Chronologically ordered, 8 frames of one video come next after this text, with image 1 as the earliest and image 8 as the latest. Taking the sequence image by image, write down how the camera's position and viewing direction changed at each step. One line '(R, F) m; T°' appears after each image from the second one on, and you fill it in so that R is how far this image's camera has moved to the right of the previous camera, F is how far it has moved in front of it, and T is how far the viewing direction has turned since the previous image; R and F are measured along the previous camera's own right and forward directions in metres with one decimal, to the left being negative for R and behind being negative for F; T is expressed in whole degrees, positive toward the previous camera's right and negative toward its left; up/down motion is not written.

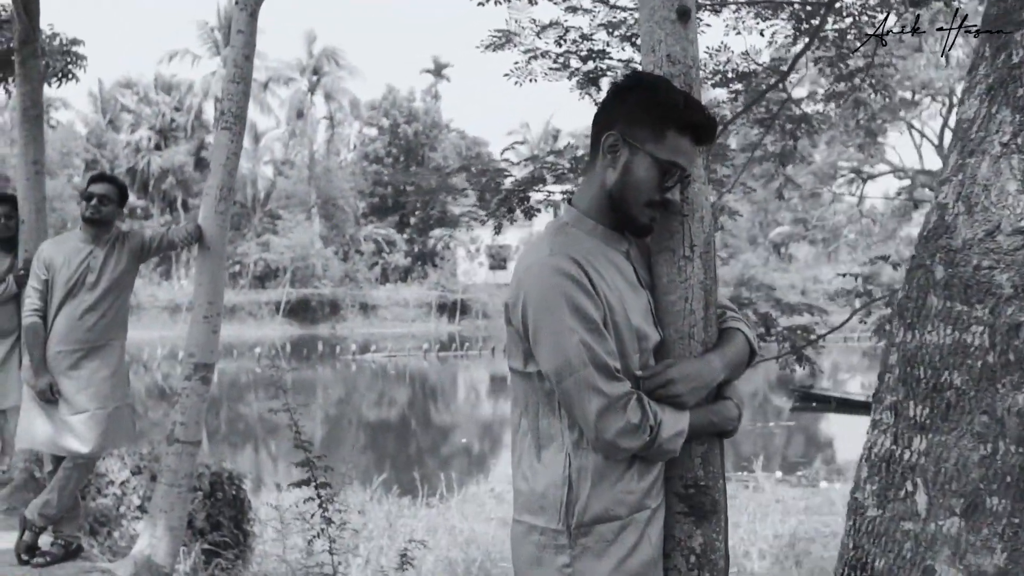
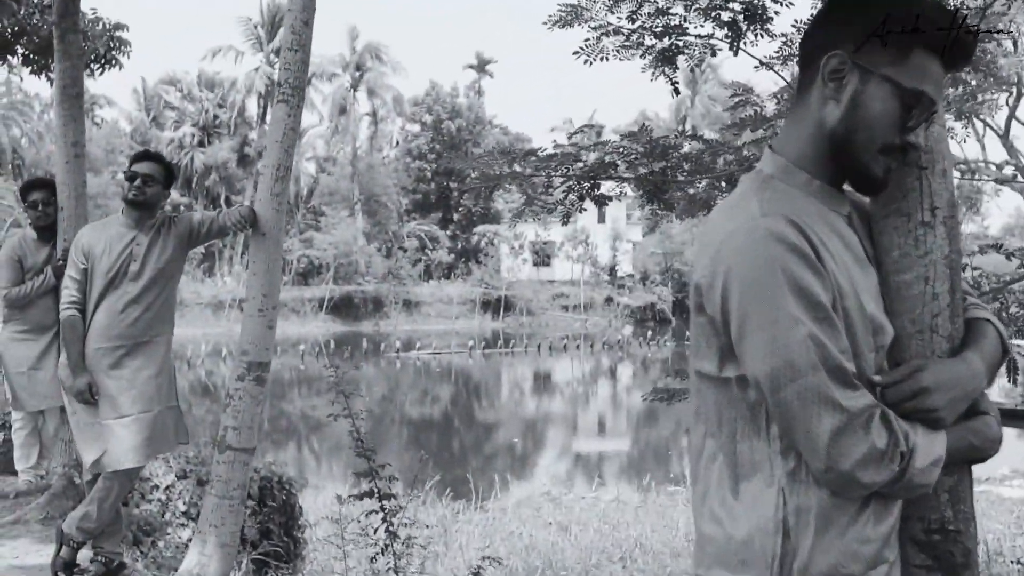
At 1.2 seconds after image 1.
(-0.2, +0.5) m; -2°
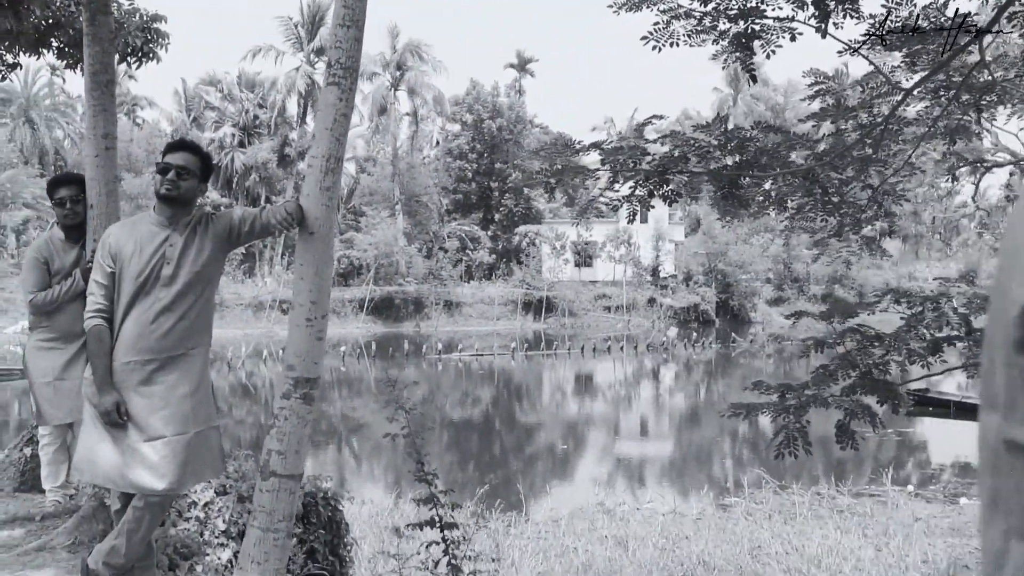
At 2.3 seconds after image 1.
(-0.1, +0.5) m; -2°
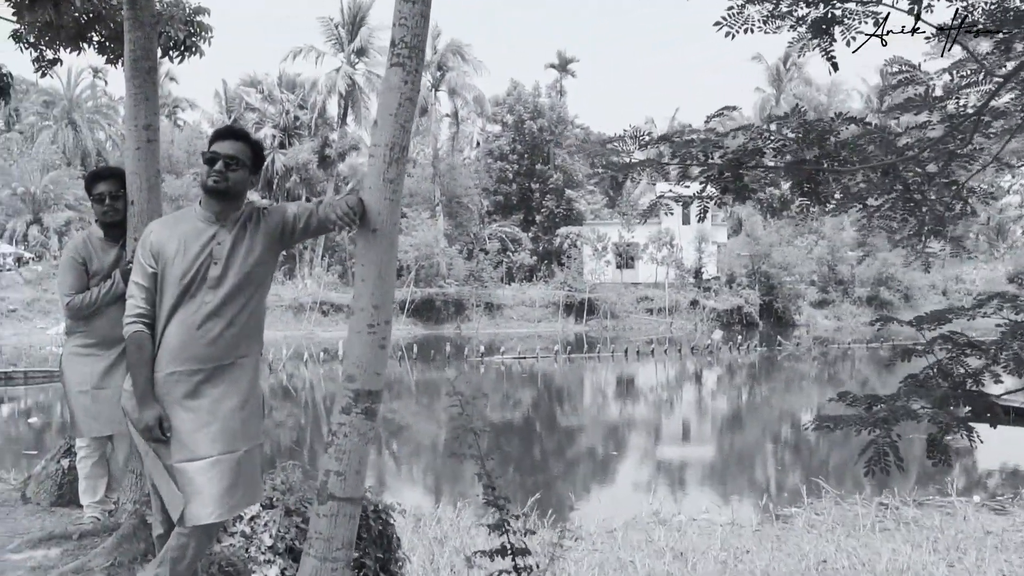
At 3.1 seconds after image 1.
(-0.1, +0.4) m; -2°
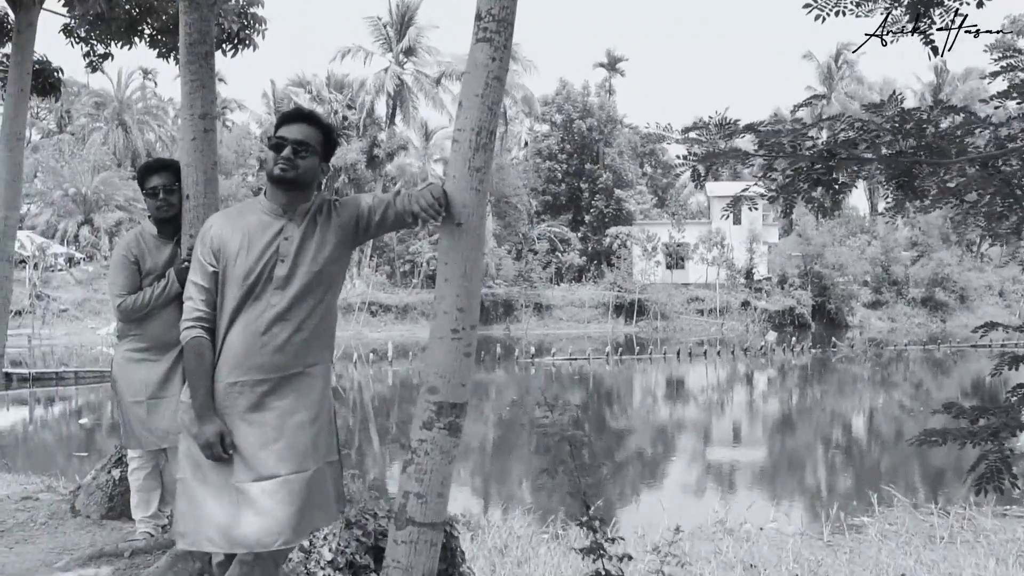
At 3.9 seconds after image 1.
(-0.1, +0.4) m; -2°
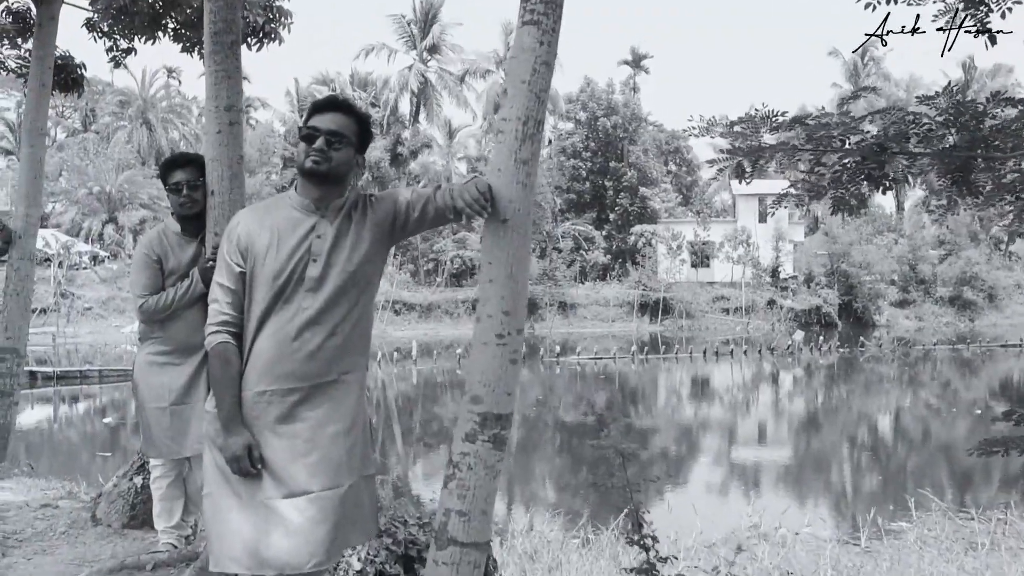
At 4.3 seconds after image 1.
(-0.1, +0.2) m; -1°
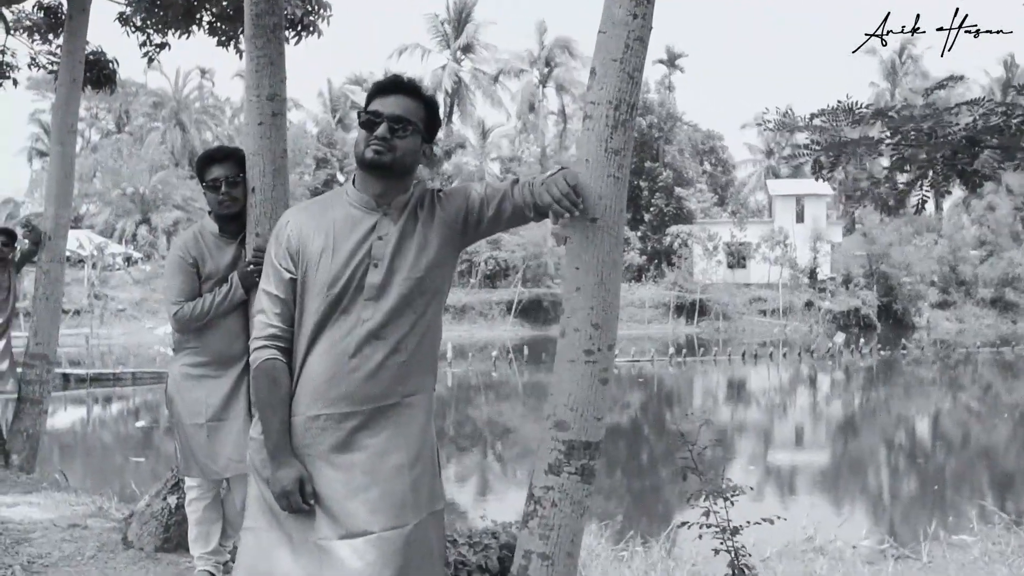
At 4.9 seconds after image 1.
(-0.1, +0.4) m; -1°
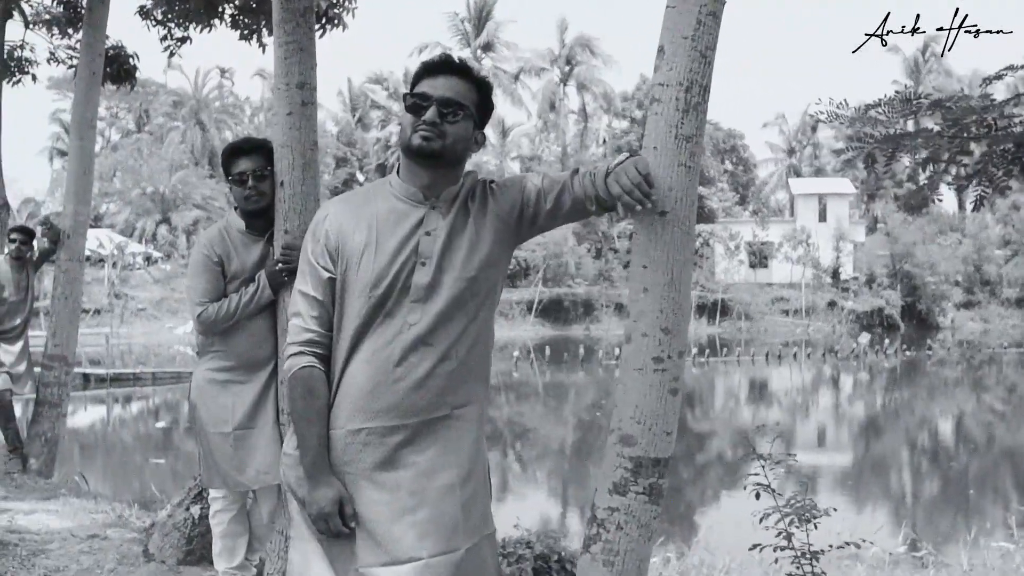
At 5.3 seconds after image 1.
(-0.1, +0.2) m; -1°
